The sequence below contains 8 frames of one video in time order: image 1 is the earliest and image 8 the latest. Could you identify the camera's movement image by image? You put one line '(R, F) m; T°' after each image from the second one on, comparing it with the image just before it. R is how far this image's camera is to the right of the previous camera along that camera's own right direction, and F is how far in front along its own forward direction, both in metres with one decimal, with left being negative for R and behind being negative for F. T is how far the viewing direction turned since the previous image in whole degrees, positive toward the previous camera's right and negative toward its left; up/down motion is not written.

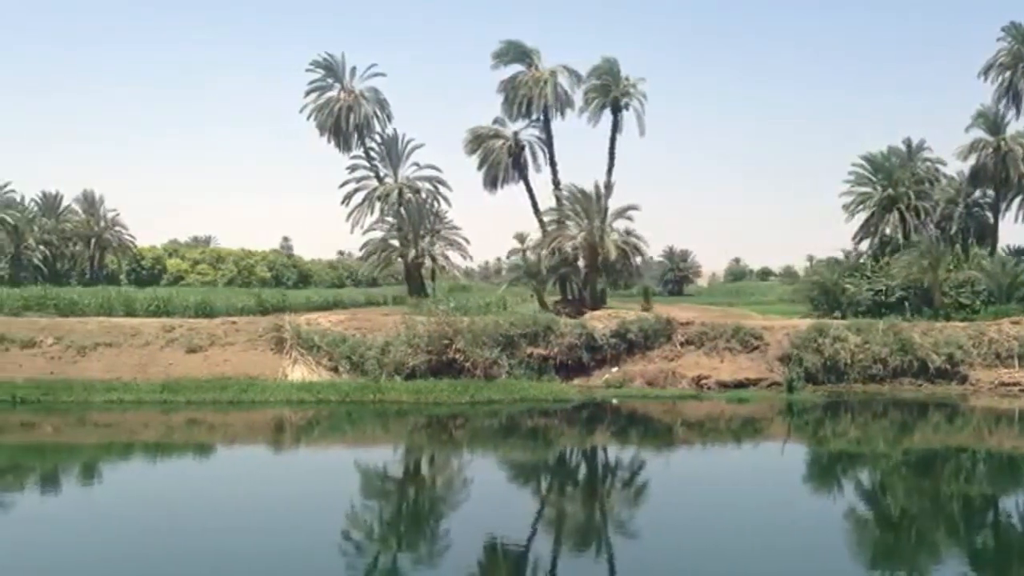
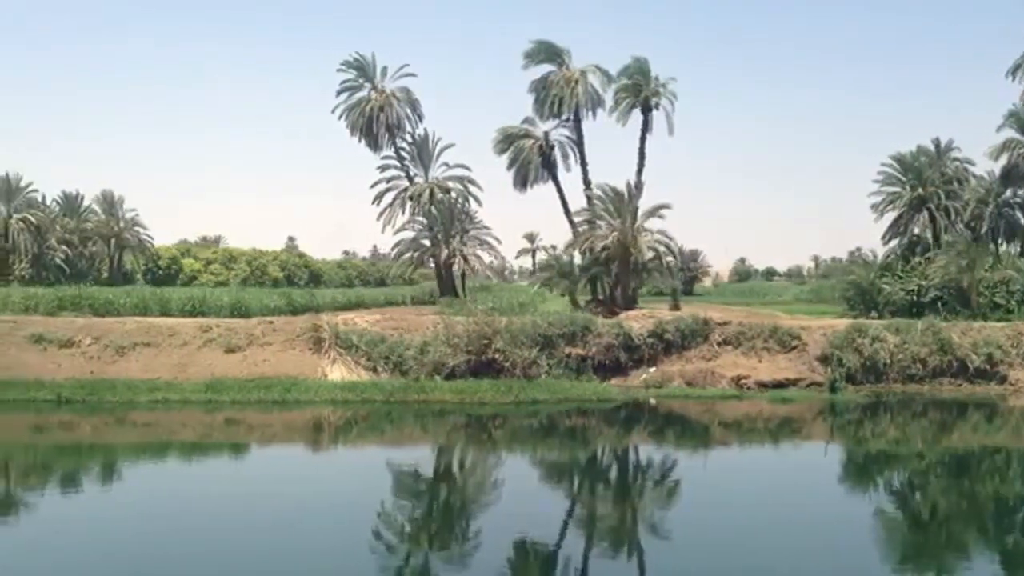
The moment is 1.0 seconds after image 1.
(-0.6, 0.0) m; 0°
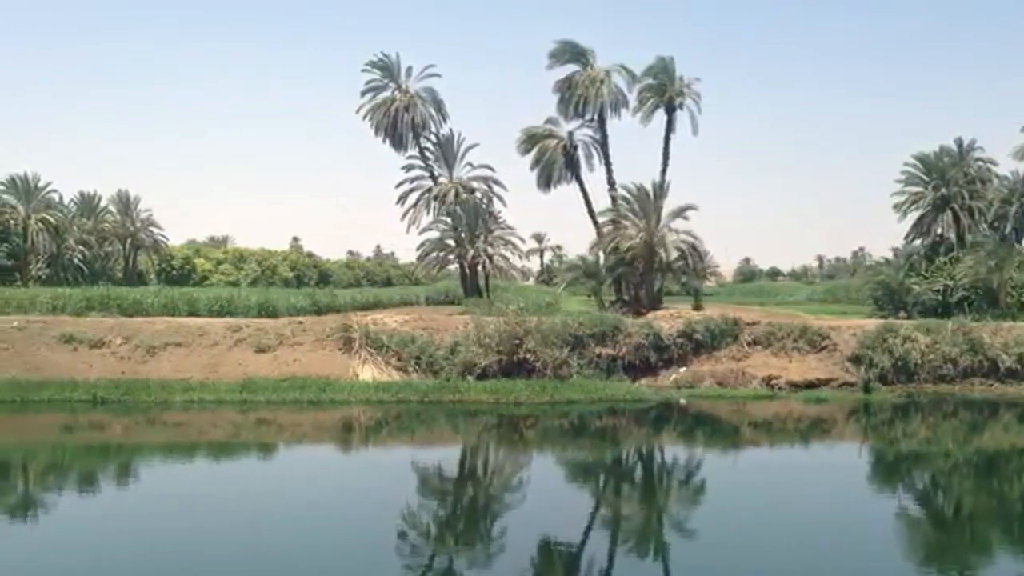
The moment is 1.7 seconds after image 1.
(-0.5, 0.0) m; 0°
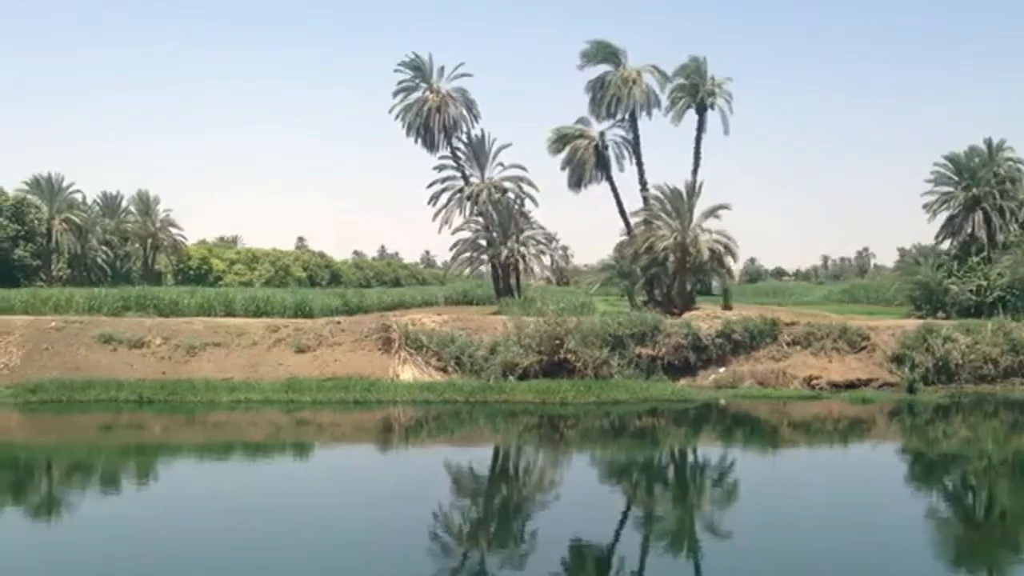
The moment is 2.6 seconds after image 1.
(-0.6, 0.0) m; 0°
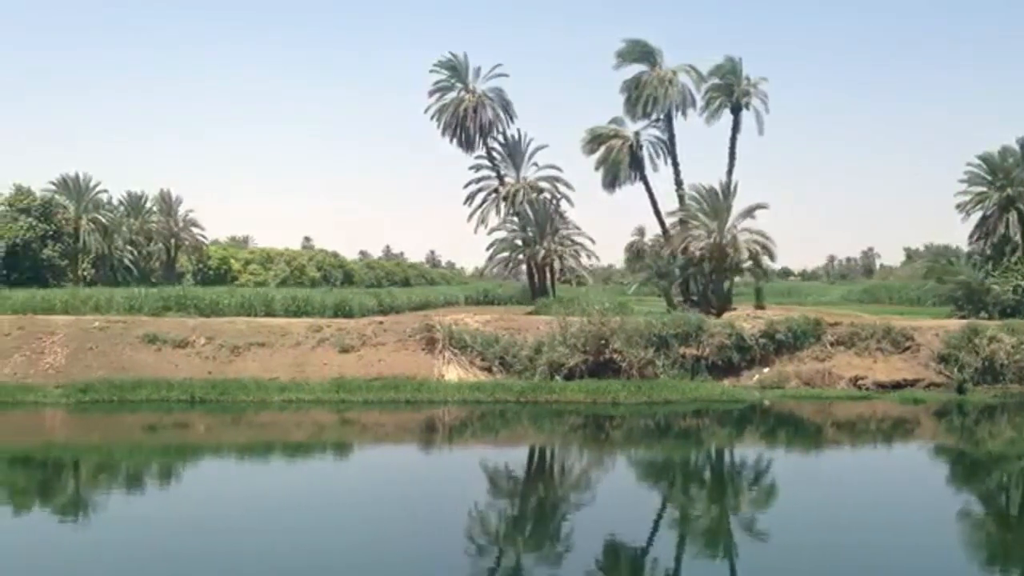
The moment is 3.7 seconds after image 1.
(-0.7, 0.0) m; 0°
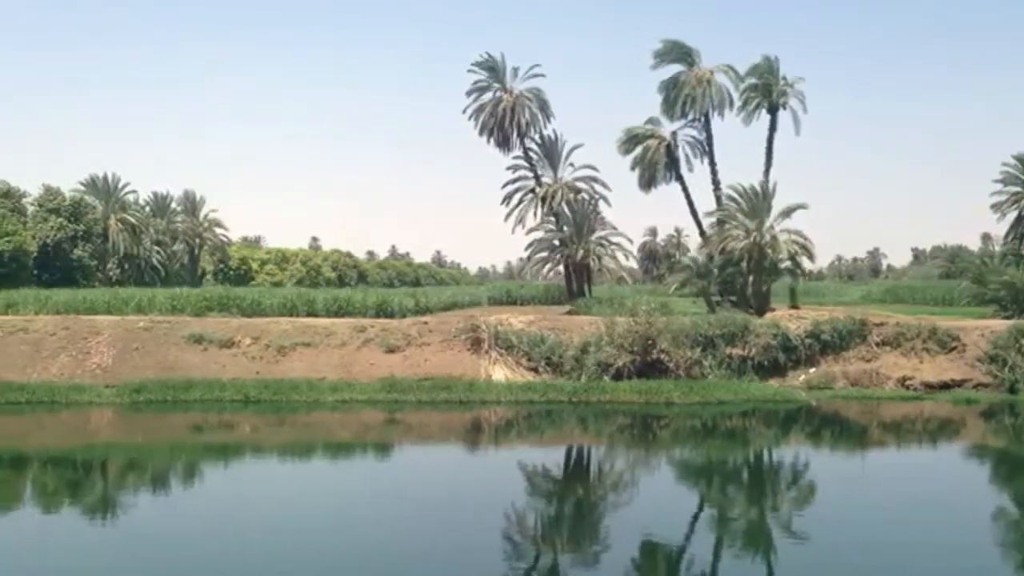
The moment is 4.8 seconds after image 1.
(-0.7, 0.0) m; 0°
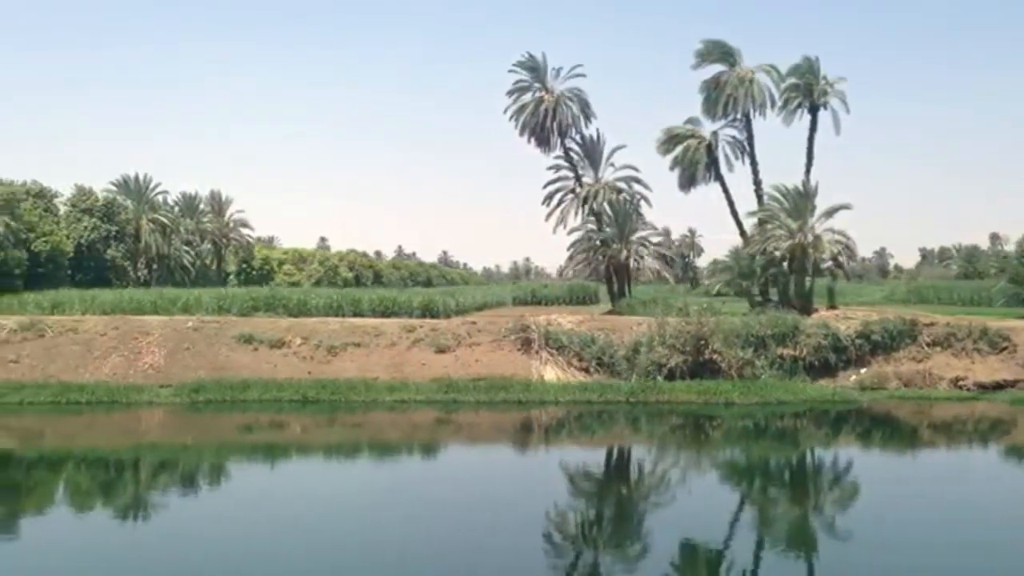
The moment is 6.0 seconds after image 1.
(-0.8, 0.0) m; 0°
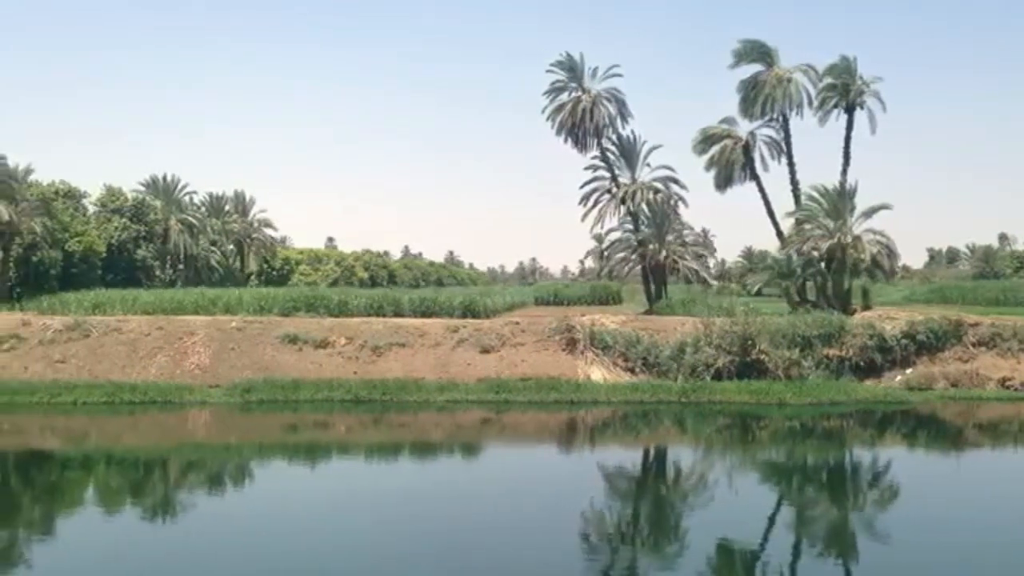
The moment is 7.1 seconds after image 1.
(-0.7, 0.0) m; 0°
